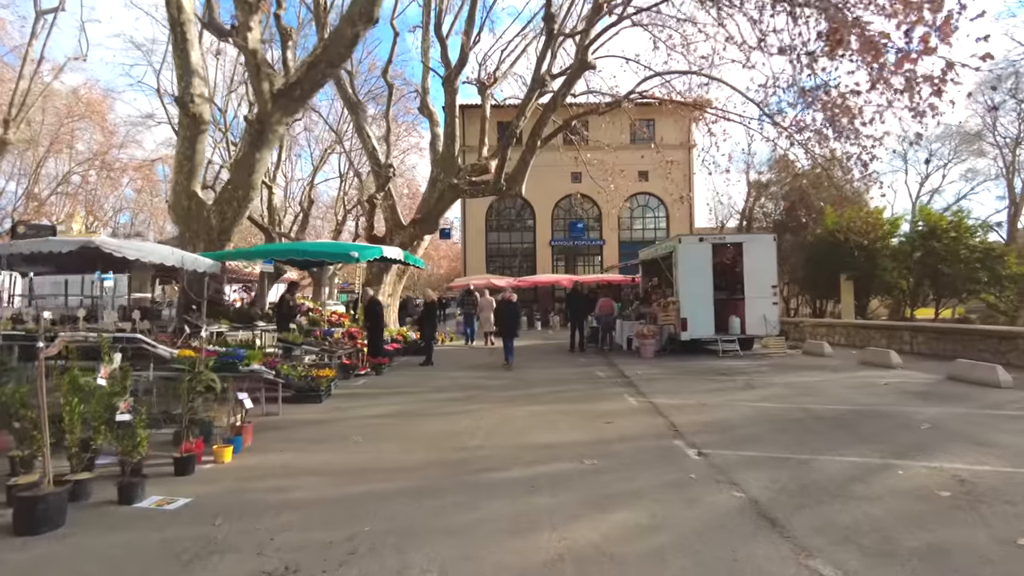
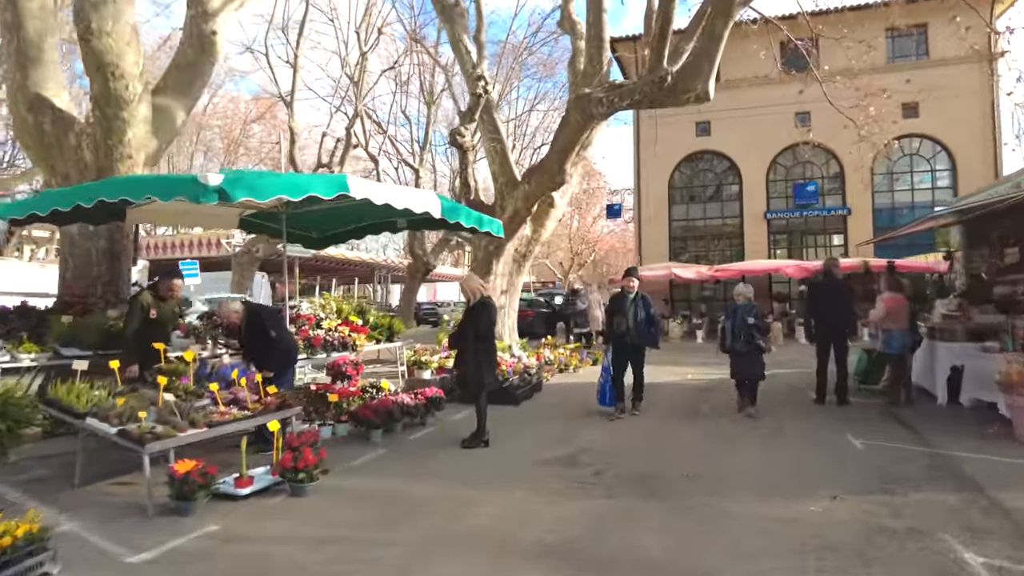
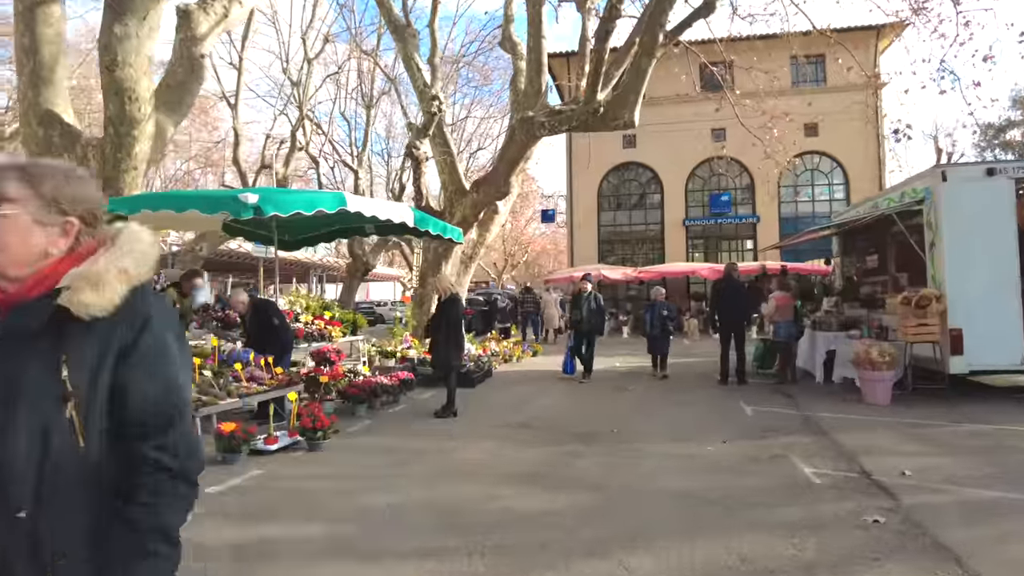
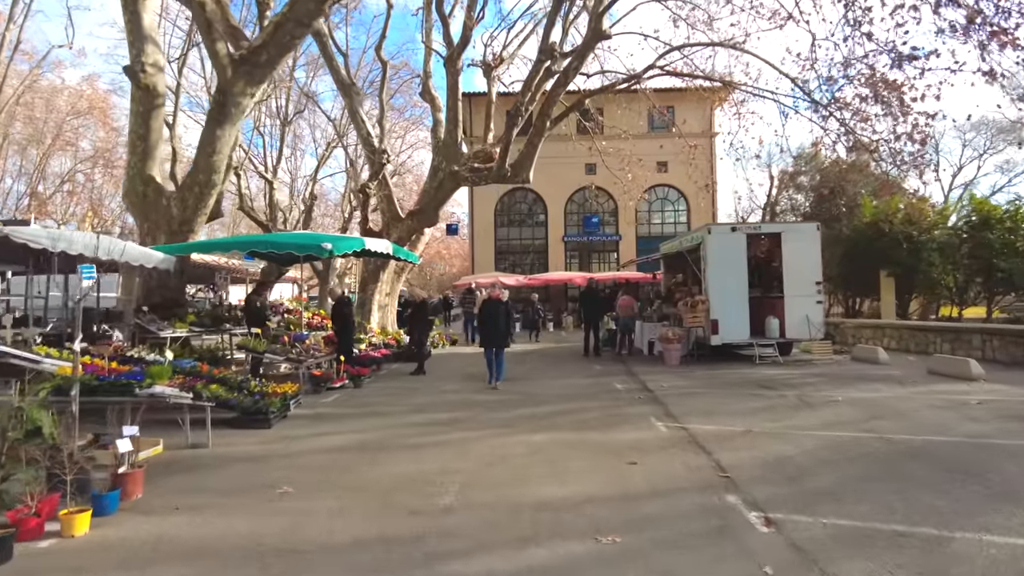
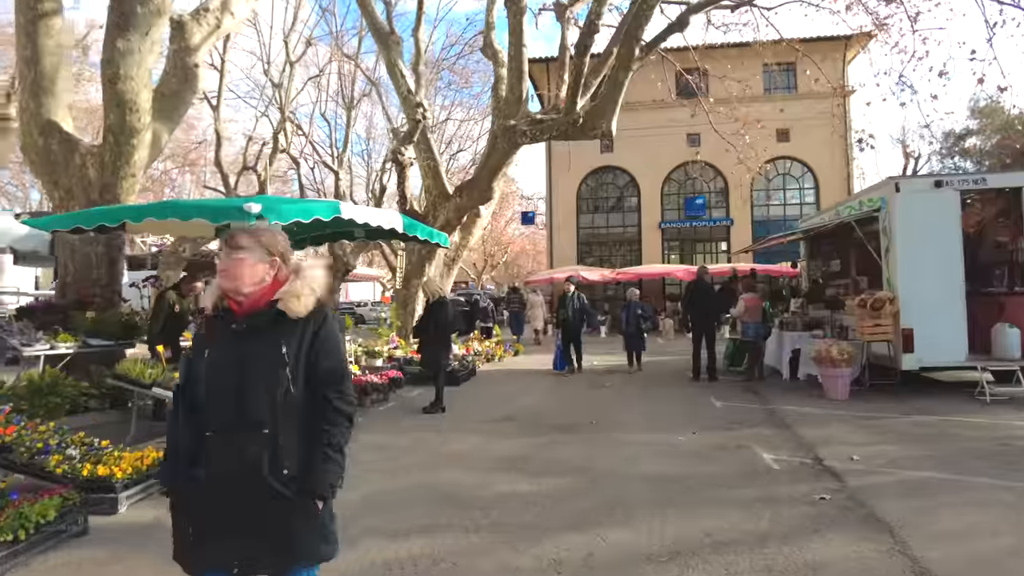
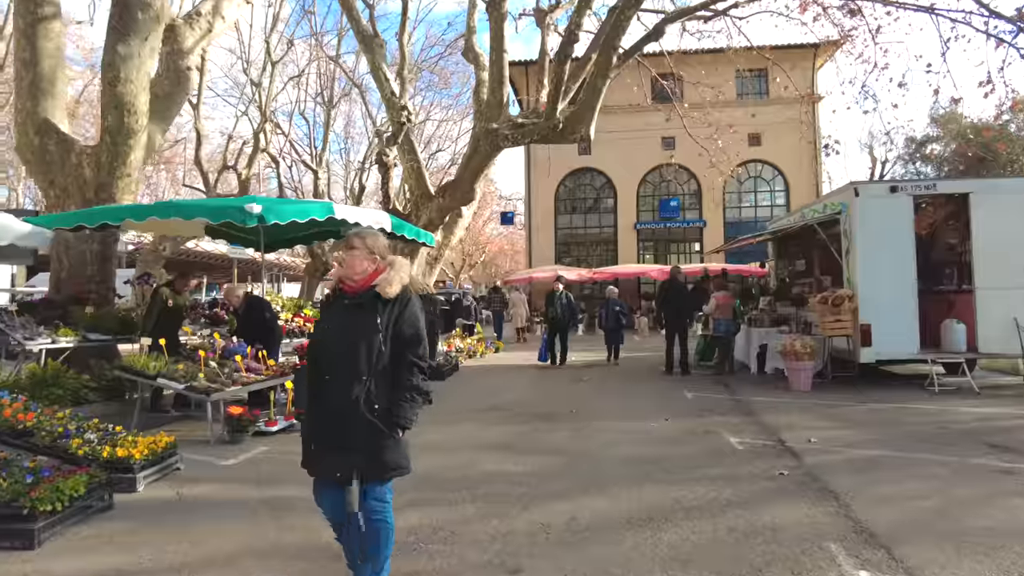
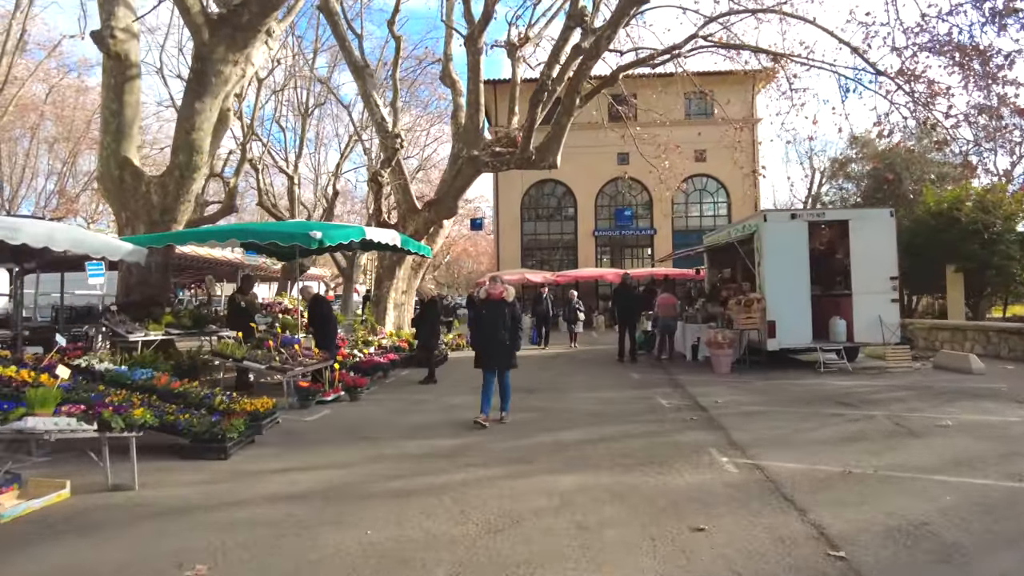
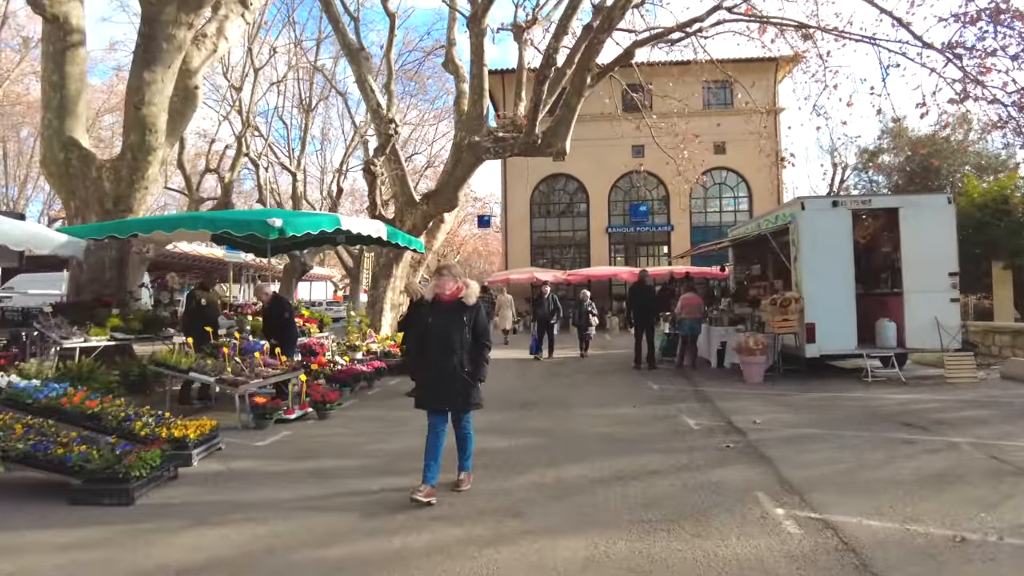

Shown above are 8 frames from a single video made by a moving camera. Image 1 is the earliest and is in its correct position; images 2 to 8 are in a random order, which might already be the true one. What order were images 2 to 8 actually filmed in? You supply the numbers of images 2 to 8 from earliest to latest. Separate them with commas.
4, 7, 8, 6, 5, 3, 2
